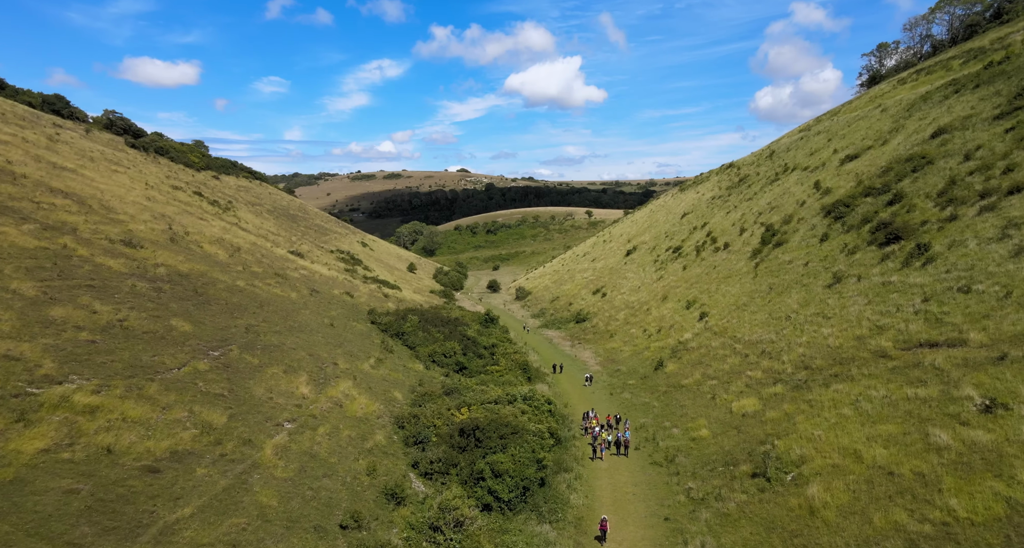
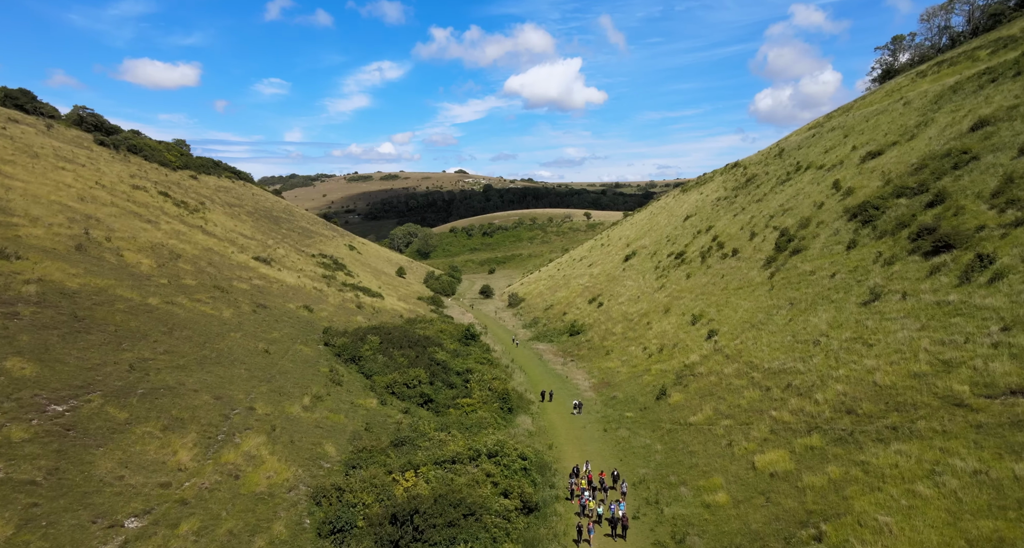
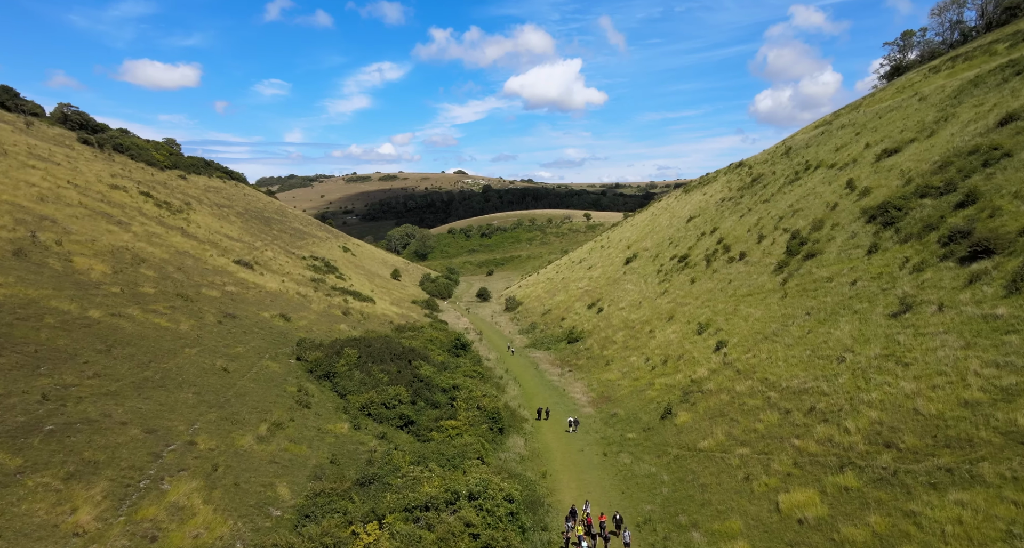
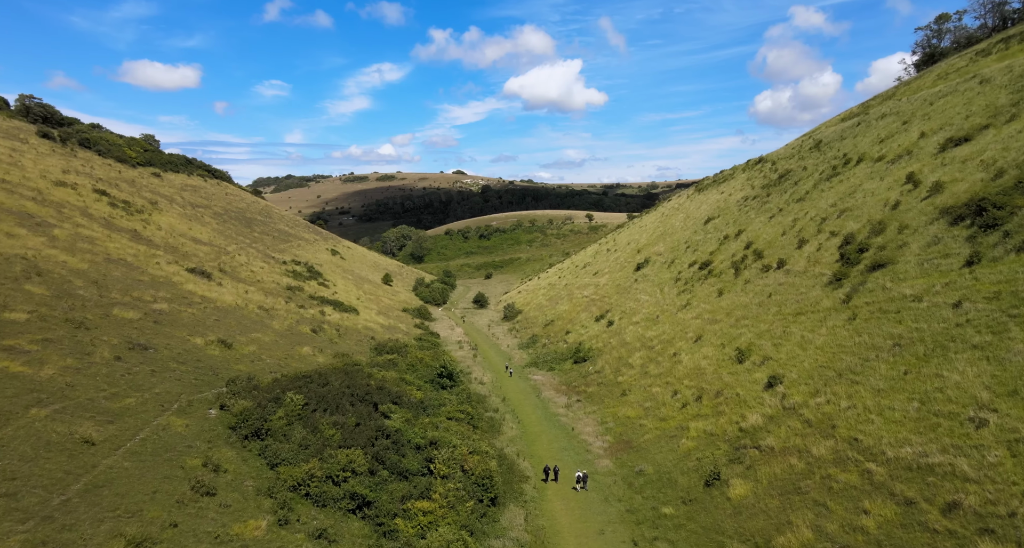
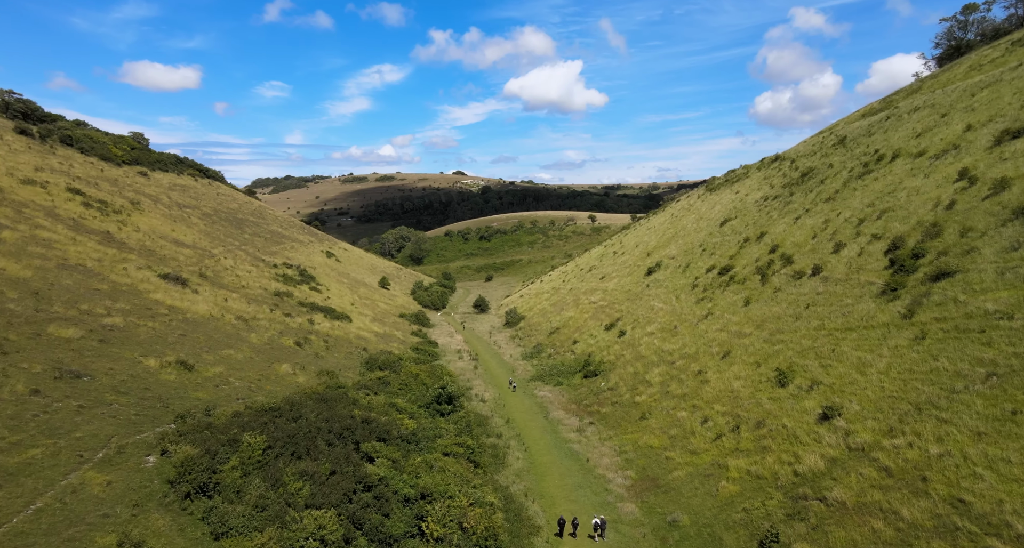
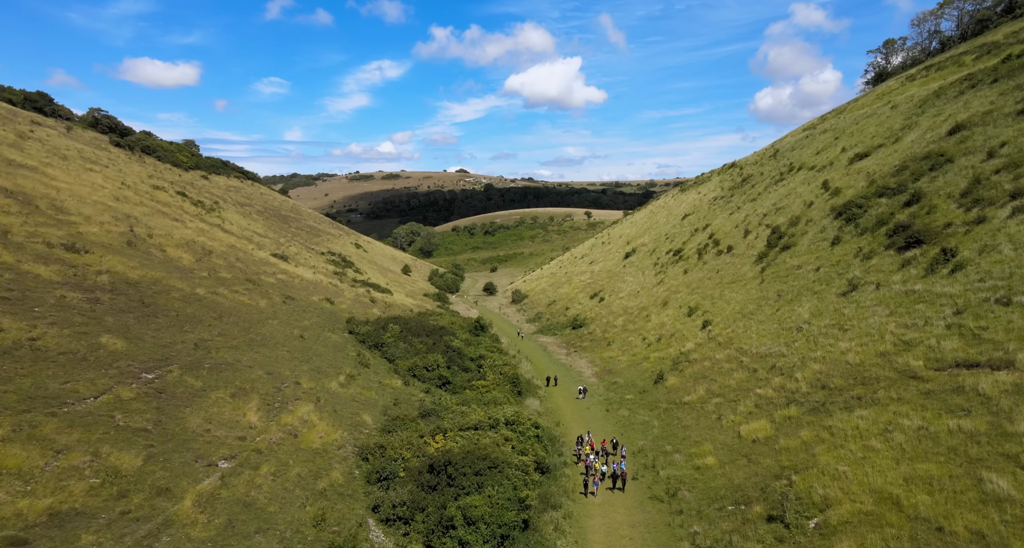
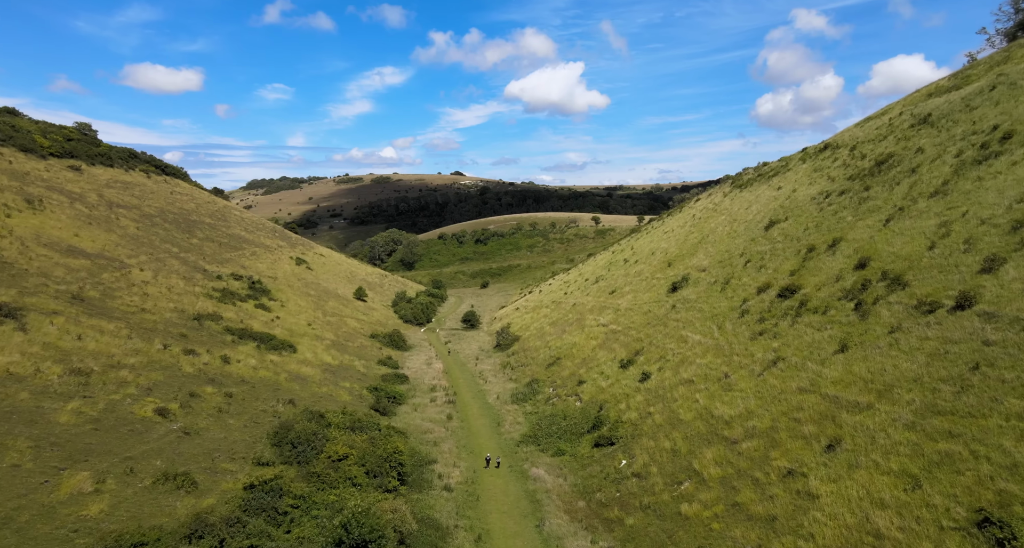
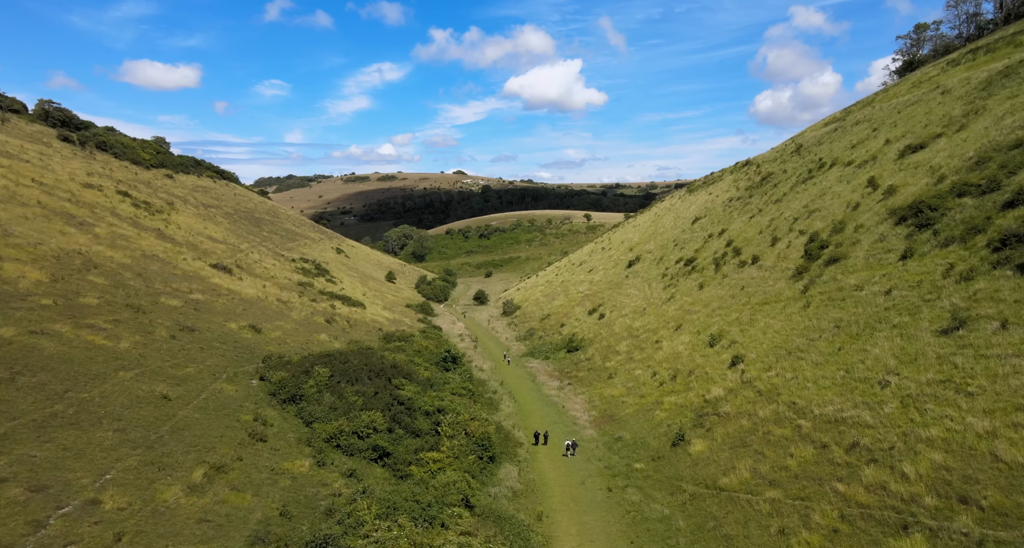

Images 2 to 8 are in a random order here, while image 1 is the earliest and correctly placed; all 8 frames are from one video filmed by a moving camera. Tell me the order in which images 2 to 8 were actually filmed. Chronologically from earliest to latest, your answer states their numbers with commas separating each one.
6, 2, 3, 8, 4, 5, 7
